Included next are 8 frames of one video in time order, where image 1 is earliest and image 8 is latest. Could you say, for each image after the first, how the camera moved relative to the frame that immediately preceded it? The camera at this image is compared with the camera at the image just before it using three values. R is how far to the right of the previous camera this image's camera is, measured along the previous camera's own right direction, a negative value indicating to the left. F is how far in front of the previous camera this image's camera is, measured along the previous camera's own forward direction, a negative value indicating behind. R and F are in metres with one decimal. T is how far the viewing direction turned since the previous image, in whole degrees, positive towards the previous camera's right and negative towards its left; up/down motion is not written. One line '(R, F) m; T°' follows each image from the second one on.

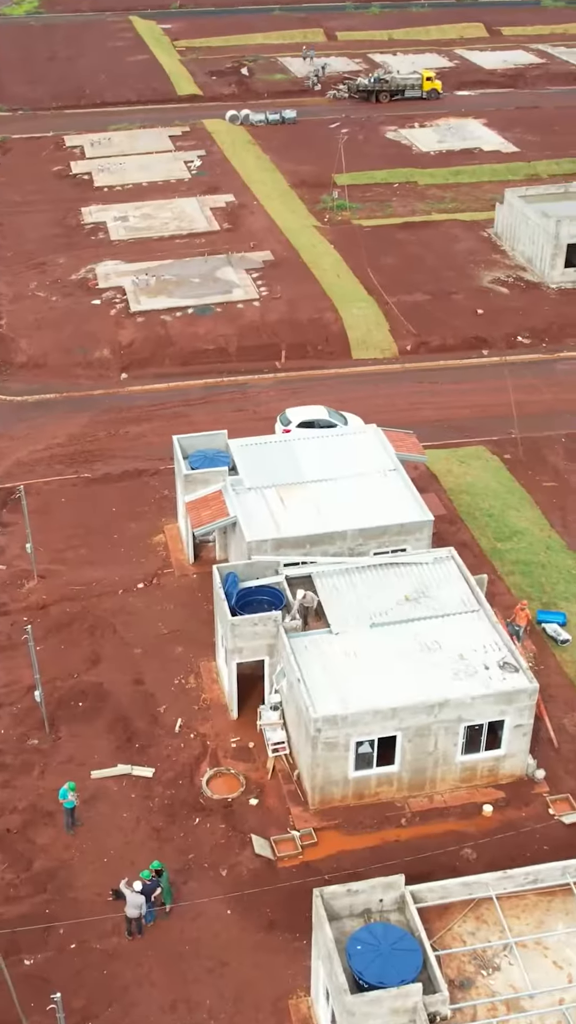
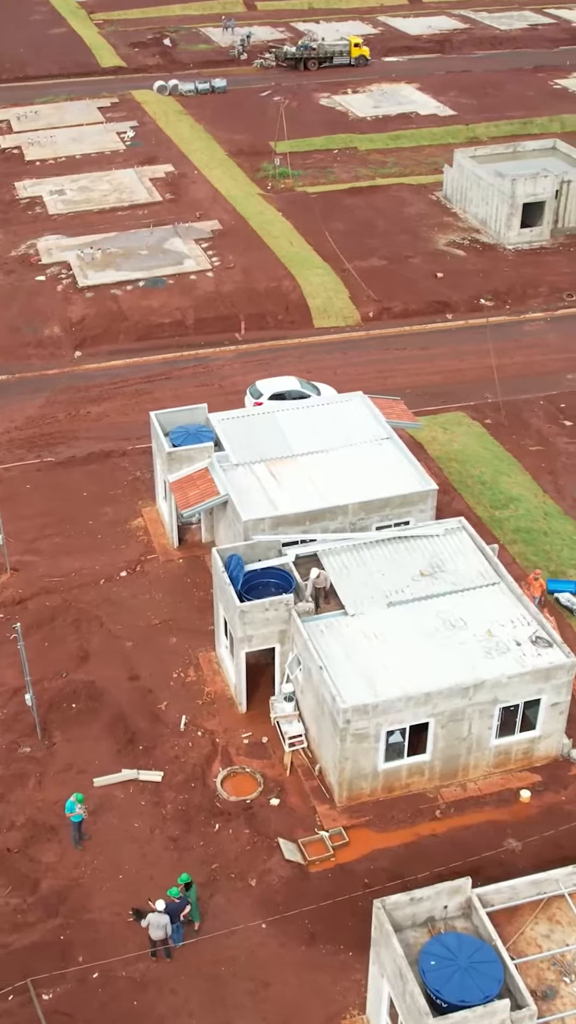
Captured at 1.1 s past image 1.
(-1.3, +1.8) m; +3°
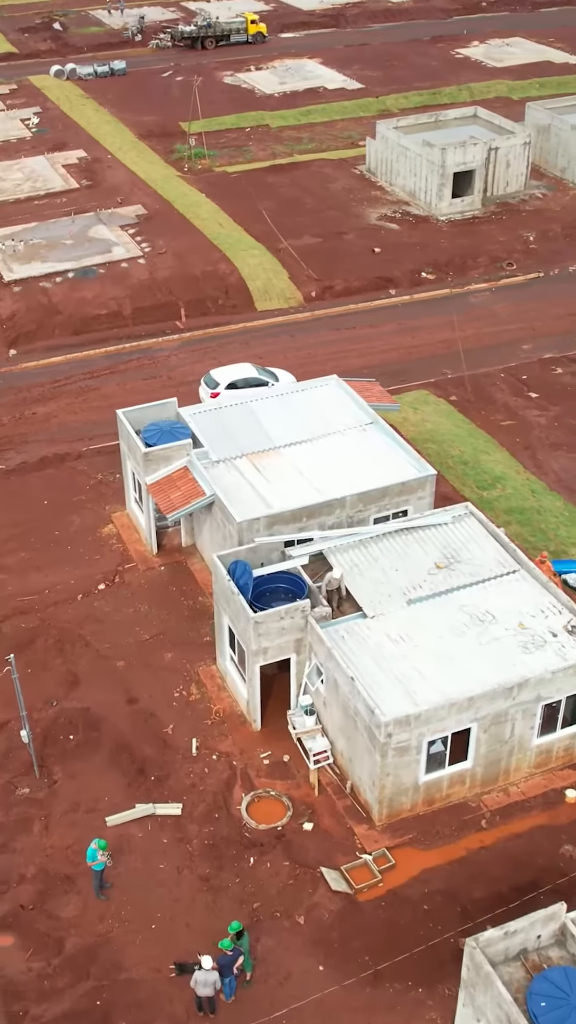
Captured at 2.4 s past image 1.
(-1.6, +1.7) m; +4°
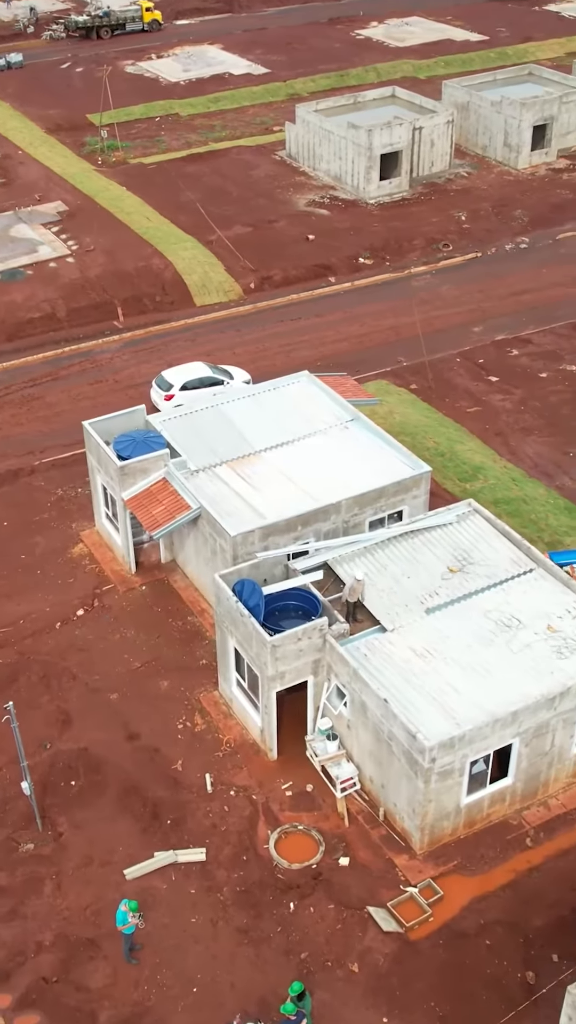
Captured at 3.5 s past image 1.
(-1.5, +1.4) m; +4°
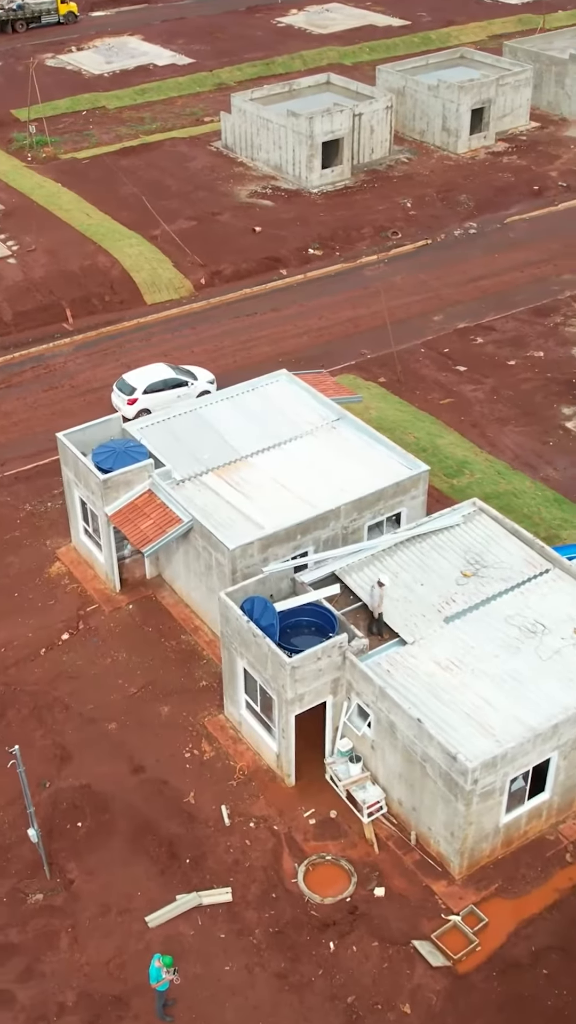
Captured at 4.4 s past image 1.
(-1.2, +1.1) m; +4°
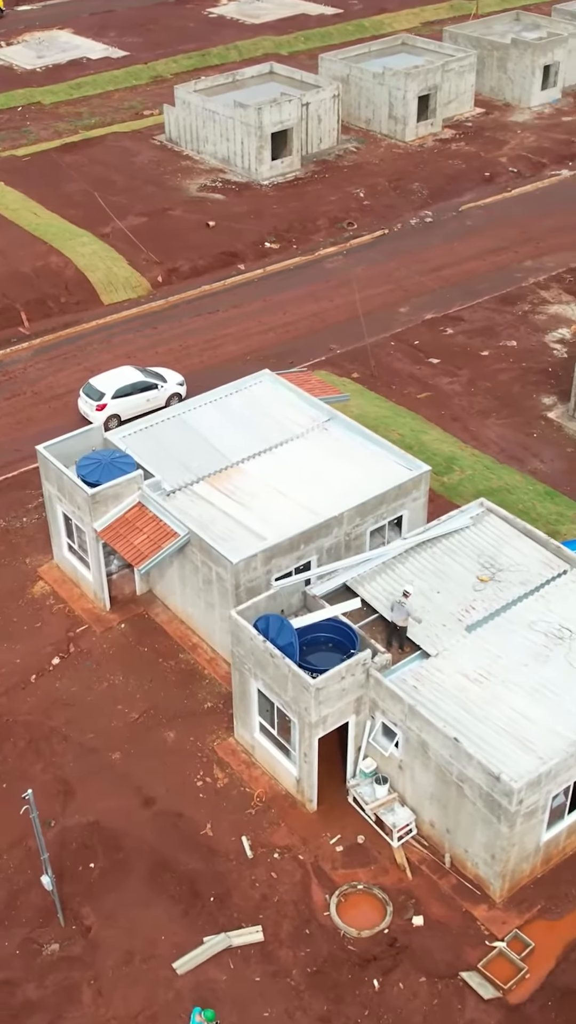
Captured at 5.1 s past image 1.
(-1.0, +1.0) m; +3°
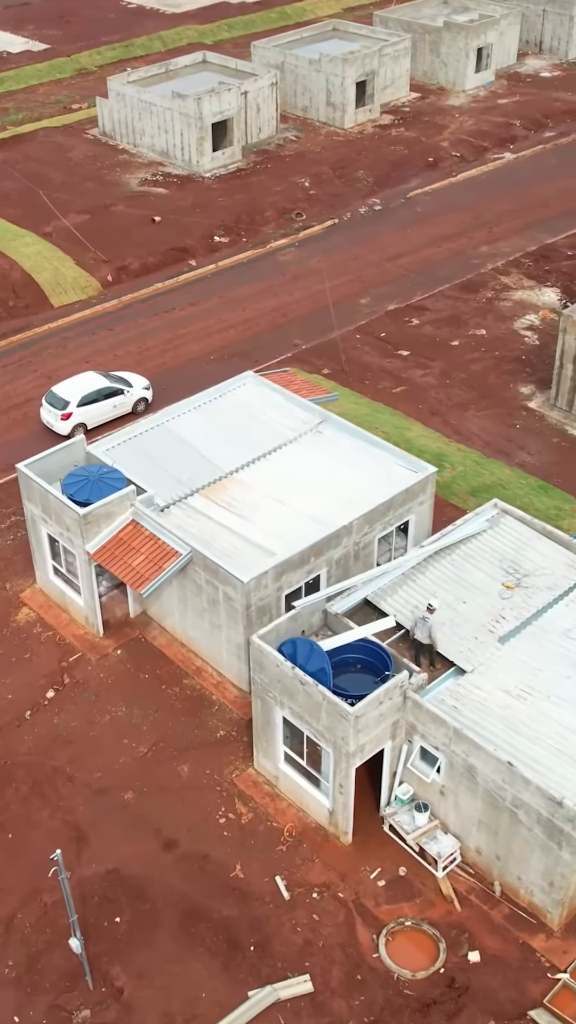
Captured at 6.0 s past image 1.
(-1.2, +1.1) m; +3°
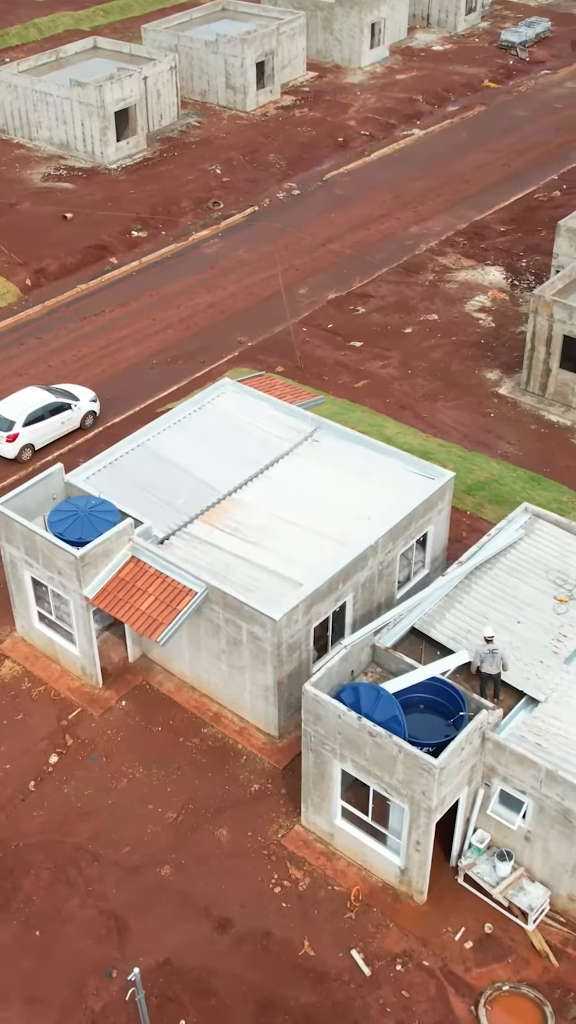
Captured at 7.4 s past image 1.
(-1.8, +1.8) m; +5°
